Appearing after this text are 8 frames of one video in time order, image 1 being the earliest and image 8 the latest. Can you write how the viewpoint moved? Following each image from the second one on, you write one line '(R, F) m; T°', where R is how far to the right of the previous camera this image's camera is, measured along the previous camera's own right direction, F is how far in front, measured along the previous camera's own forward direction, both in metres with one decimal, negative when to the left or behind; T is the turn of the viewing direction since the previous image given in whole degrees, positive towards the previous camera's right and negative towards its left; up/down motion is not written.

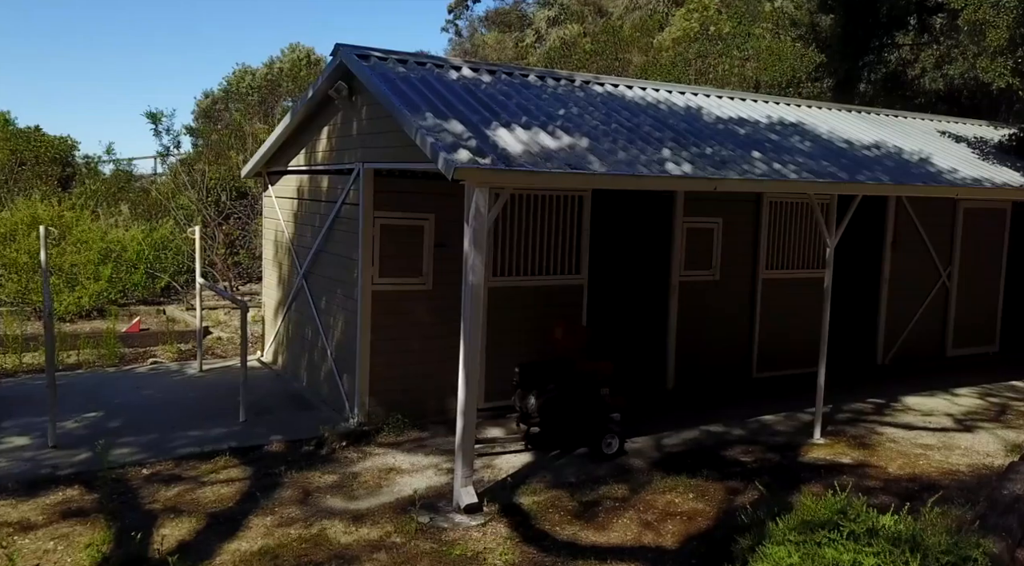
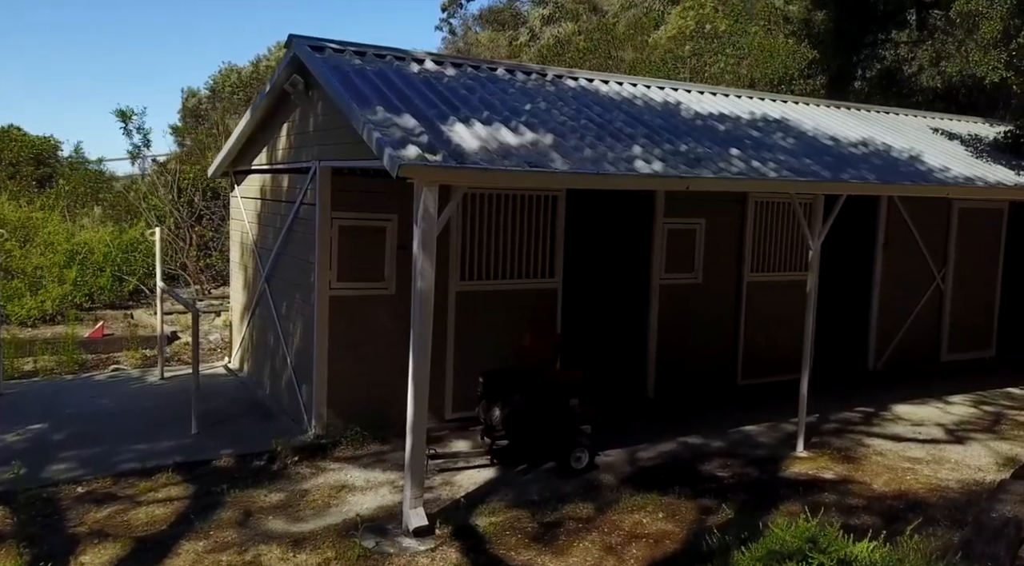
(+0.3, +0.4) m; 0°
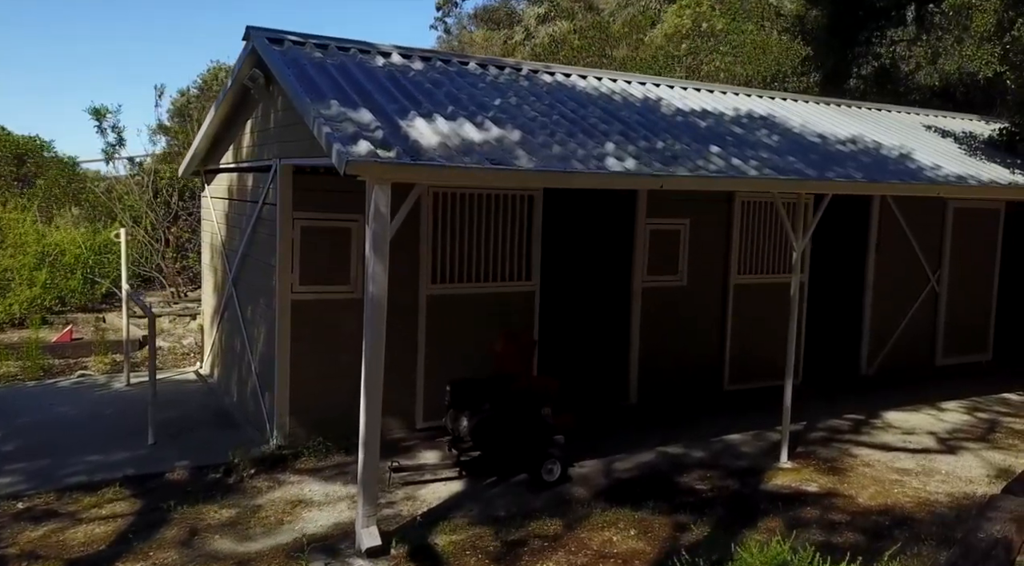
(+0.2, +0.3) m; 0°
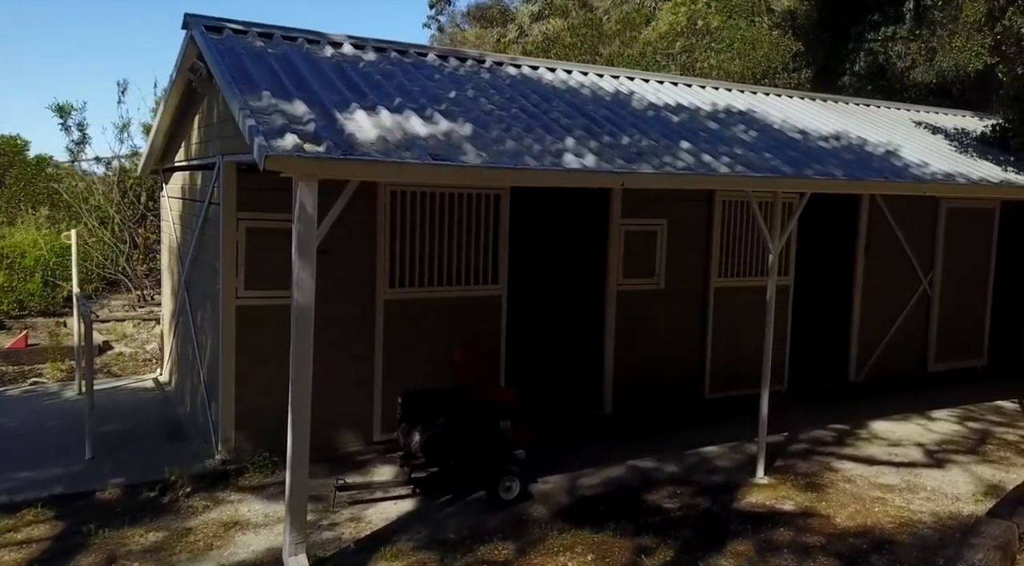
(+0.3, +0.4) m; 0°
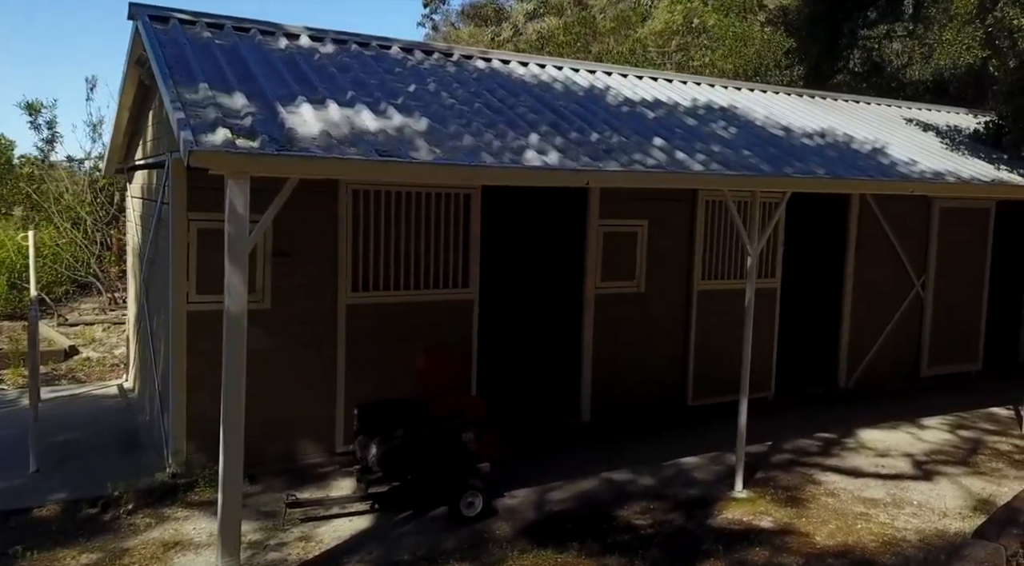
(+0.2, +0.3) m; 0°
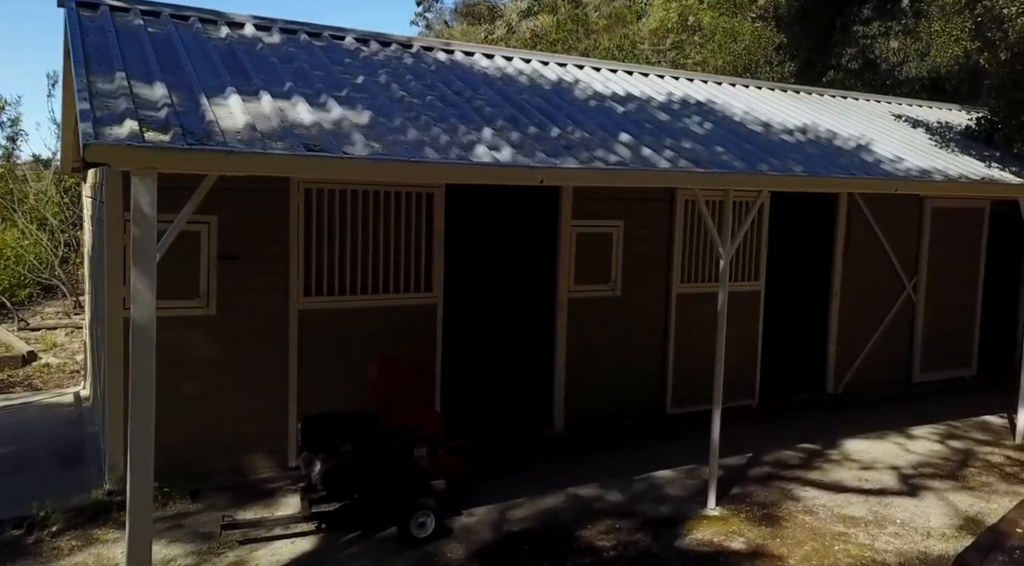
(+0.3, +0.3) m; 0°
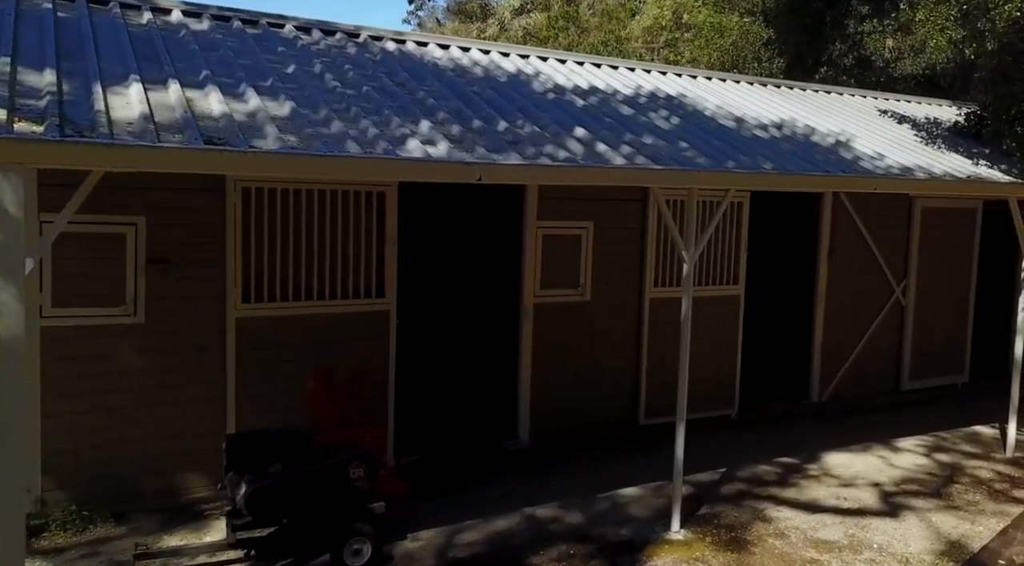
(+0.3, +0.4) m; 0°
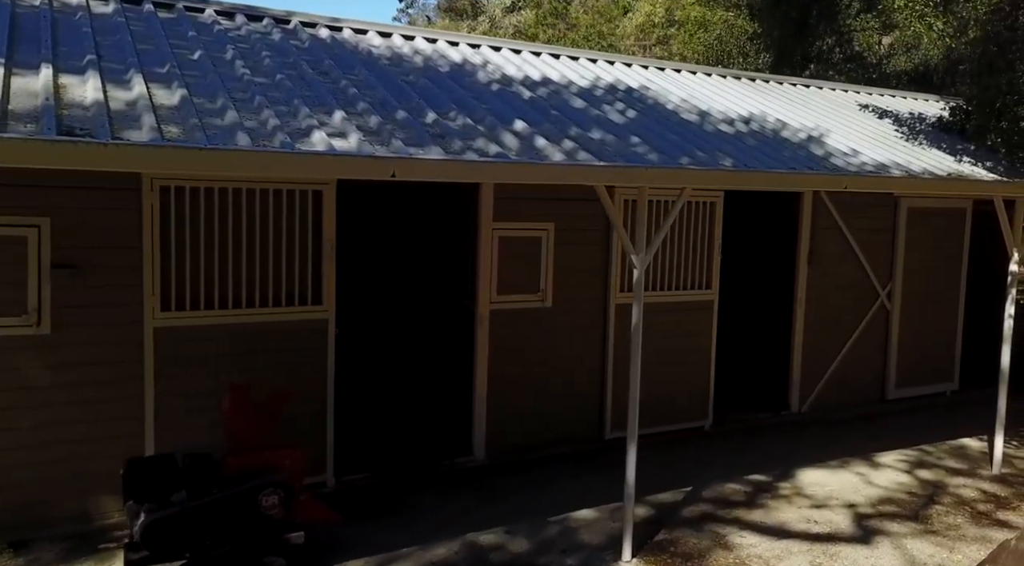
(+0.3, +0.4) m; 0°
